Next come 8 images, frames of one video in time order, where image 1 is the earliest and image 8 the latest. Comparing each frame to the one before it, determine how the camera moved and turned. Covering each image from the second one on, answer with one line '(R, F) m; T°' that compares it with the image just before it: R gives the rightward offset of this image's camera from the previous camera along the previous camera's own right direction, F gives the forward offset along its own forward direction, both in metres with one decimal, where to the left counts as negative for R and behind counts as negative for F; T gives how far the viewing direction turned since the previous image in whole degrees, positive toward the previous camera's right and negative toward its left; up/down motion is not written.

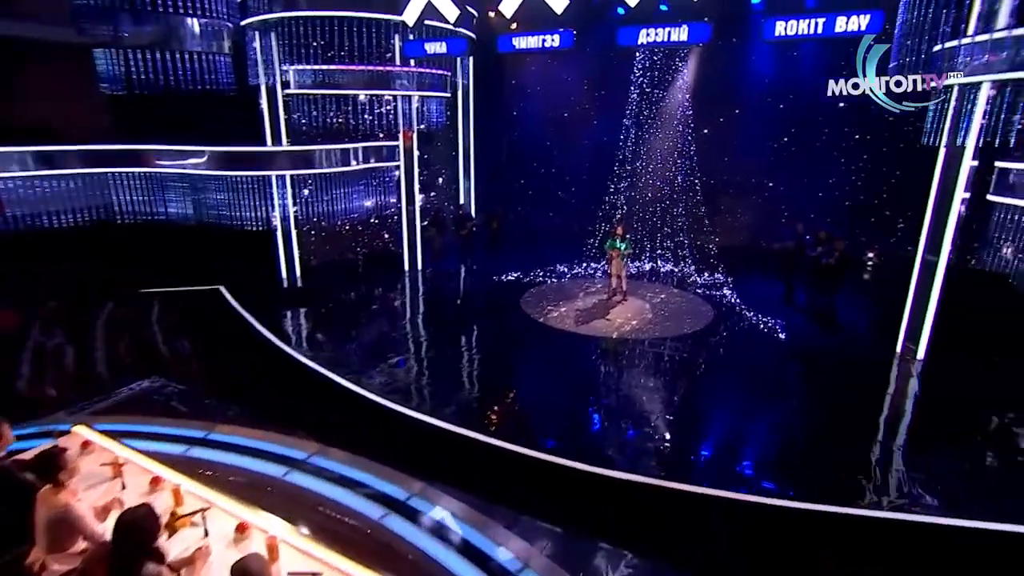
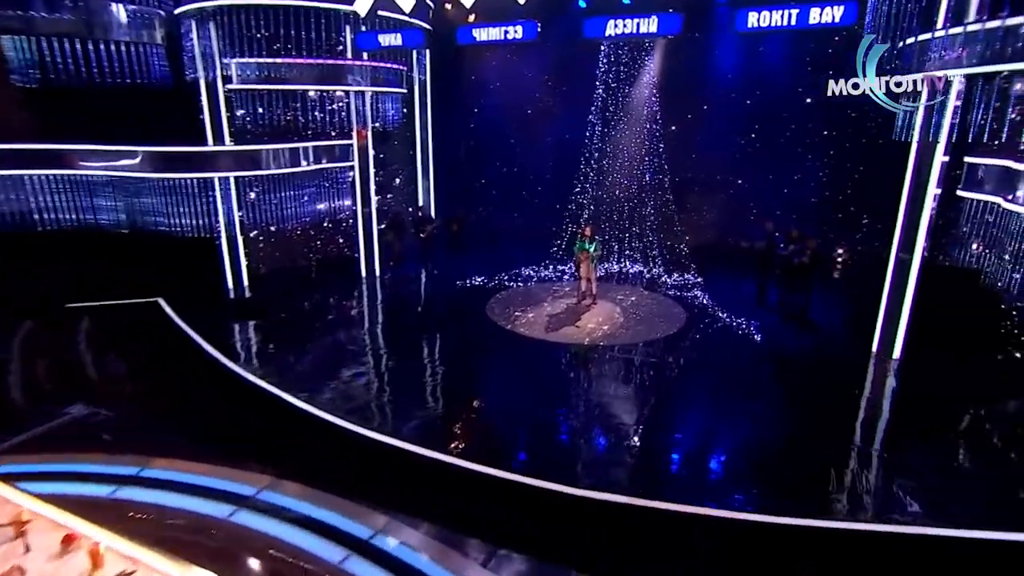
(-0.1, +0.5) m; +3°
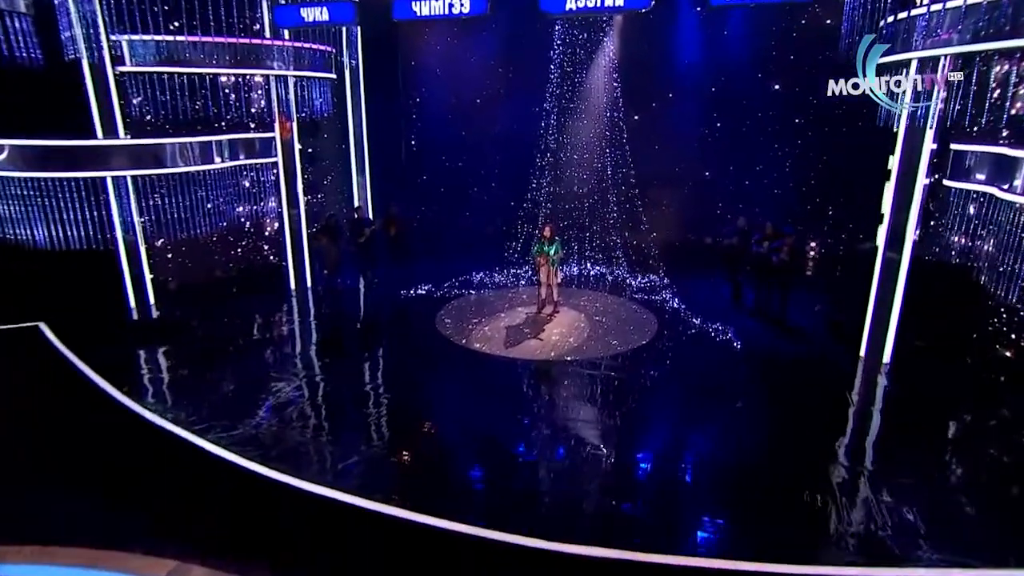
(-0.1, +1.0) m; +4°
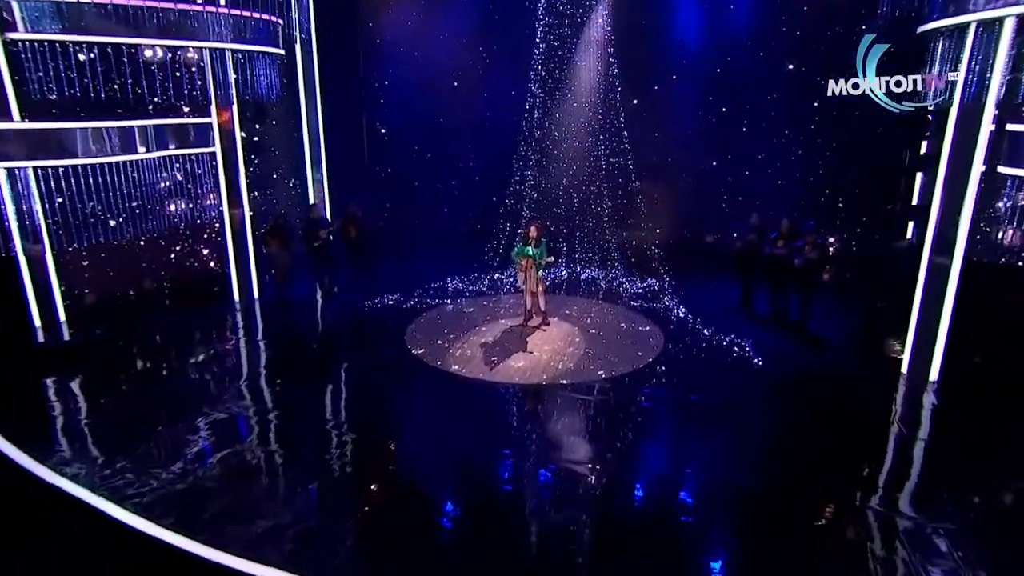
(-0.1, +1.1) m; +2°
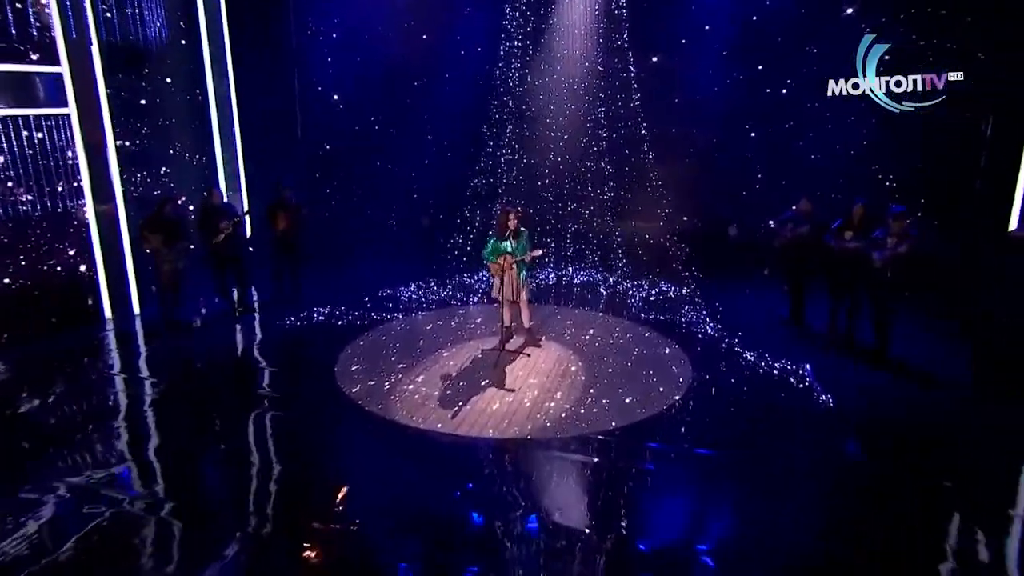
(+0.1, +1.9) m; +1°
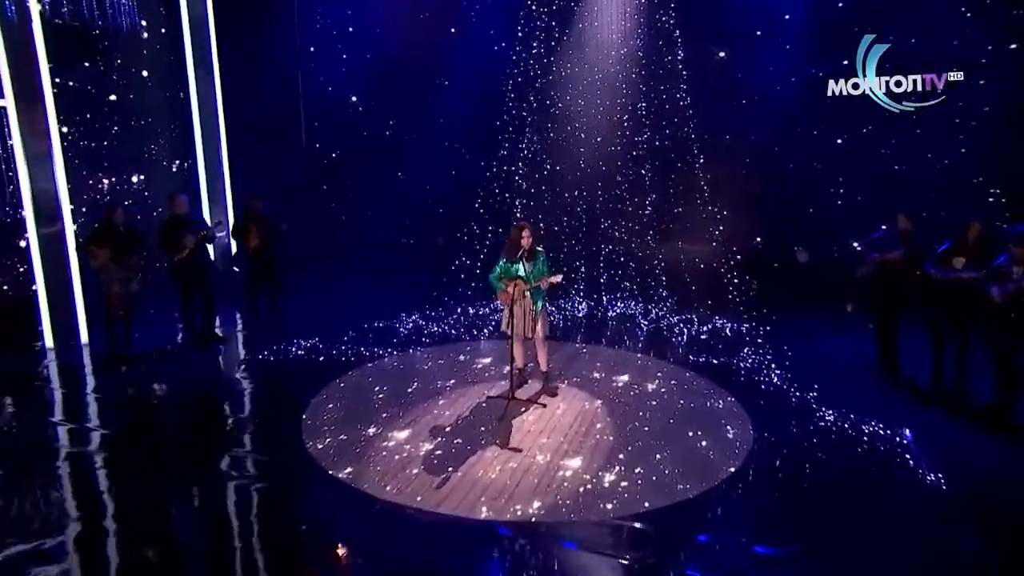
(+0.2, +1.0) m; -4°
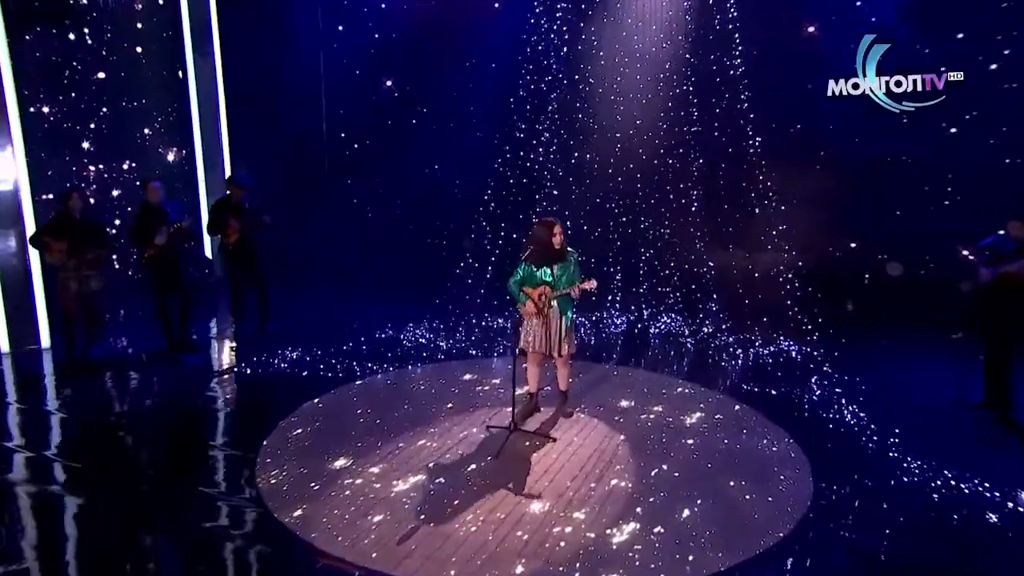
(+0.3, +0.7) m; -6°
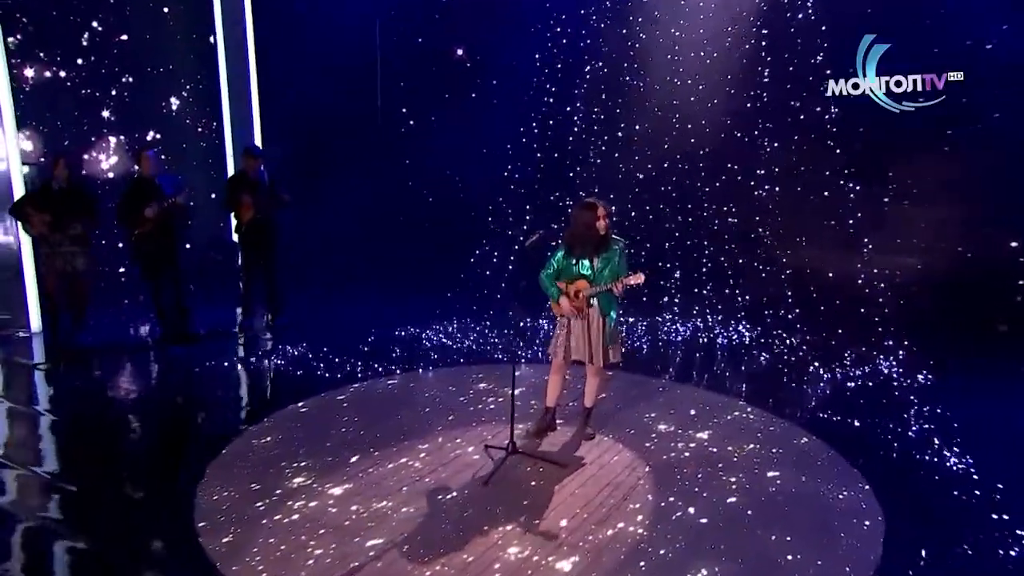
(+0.5, +0.6) m; -10°
